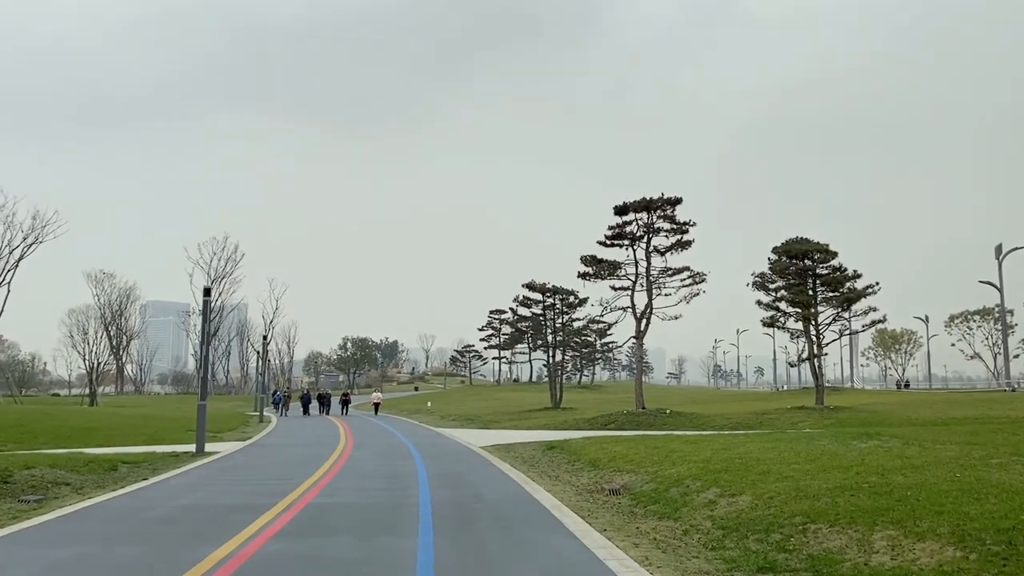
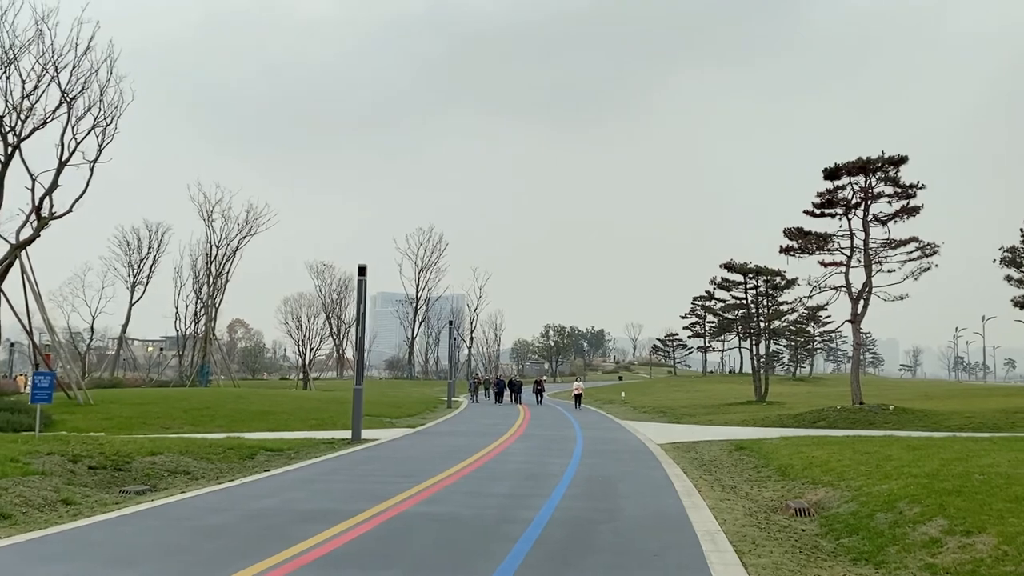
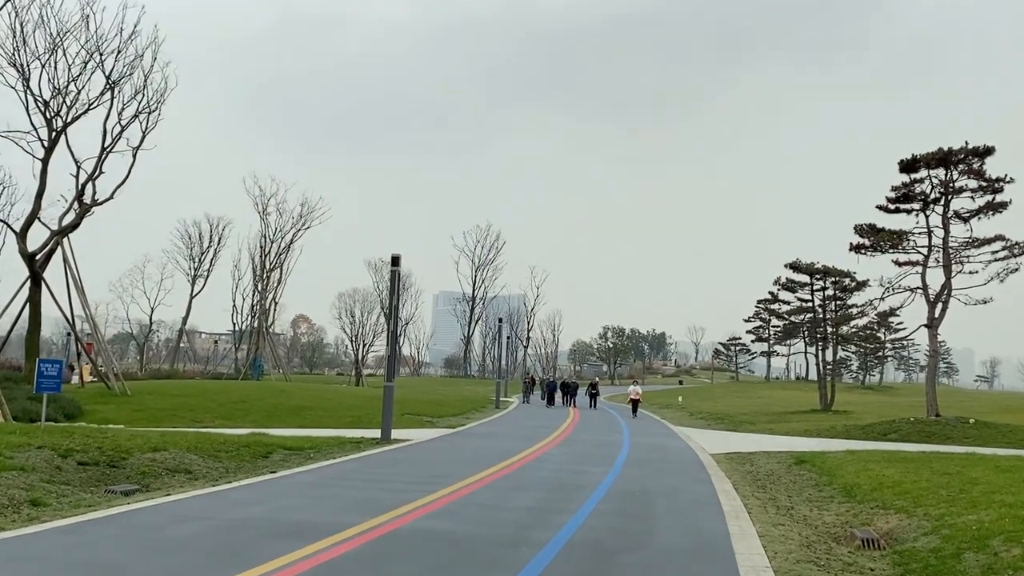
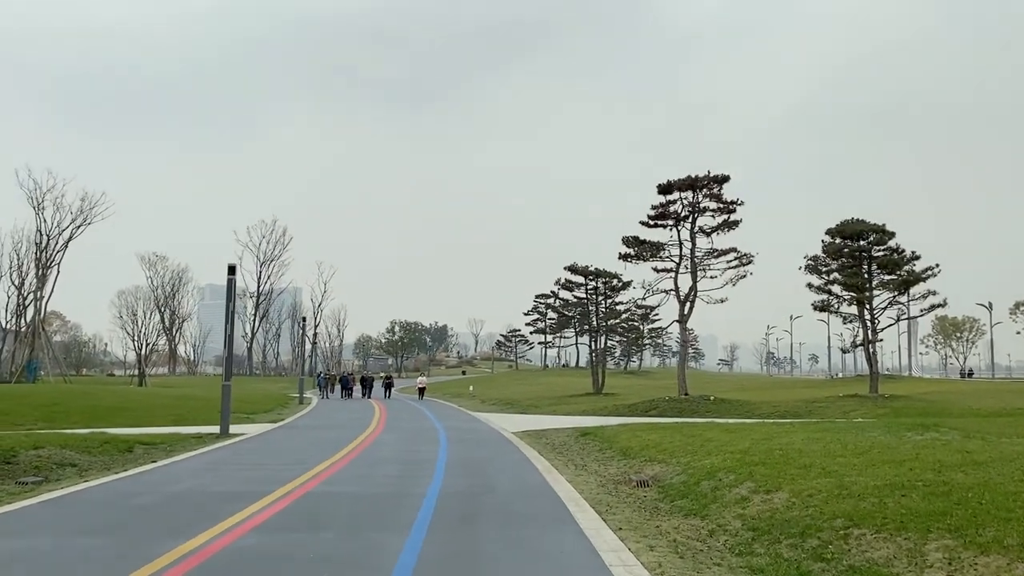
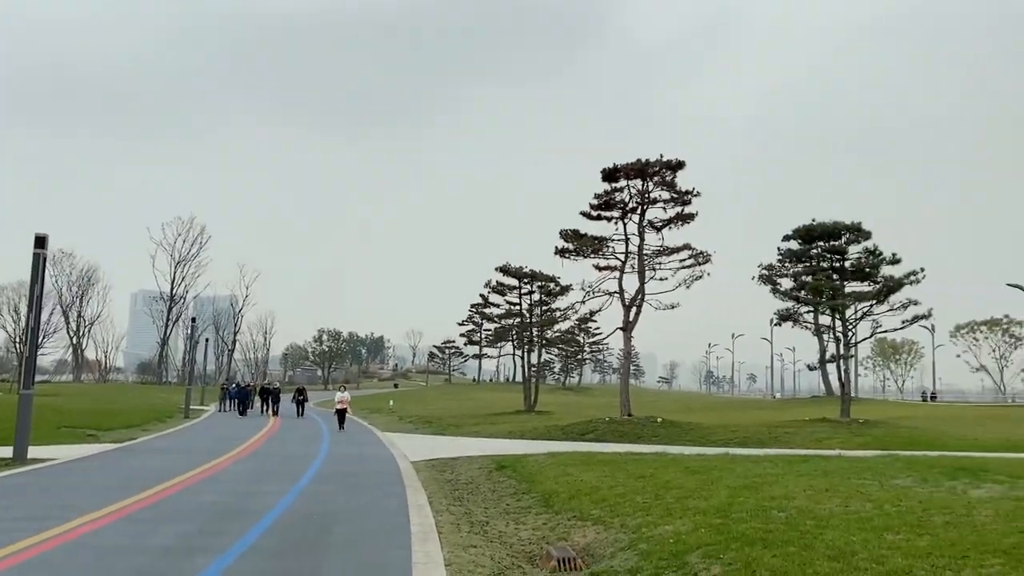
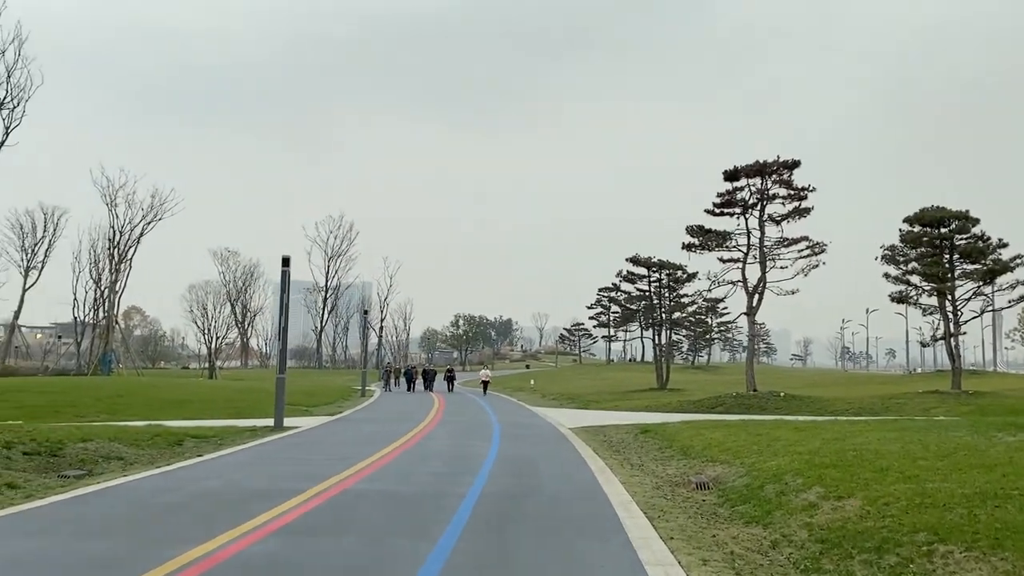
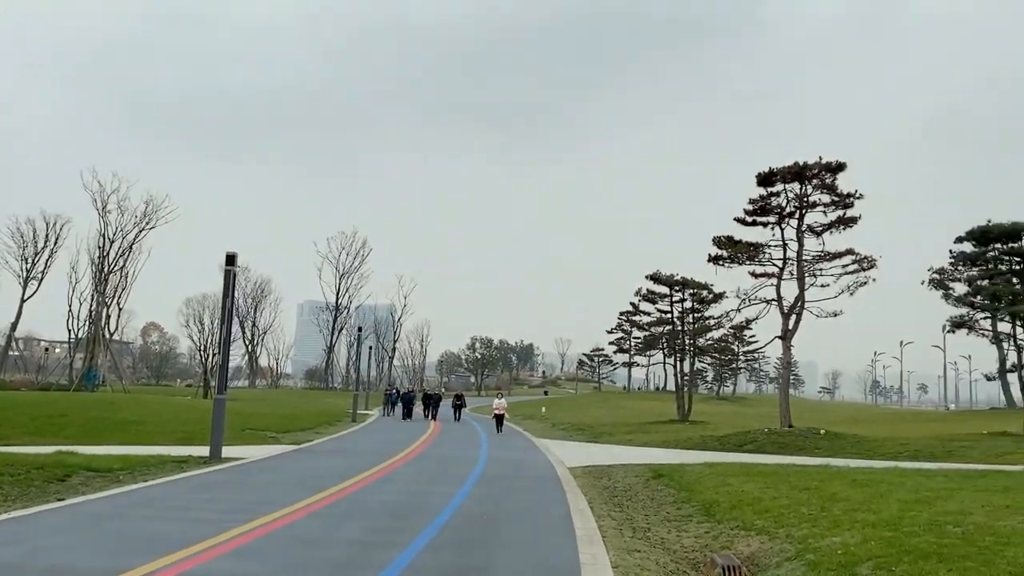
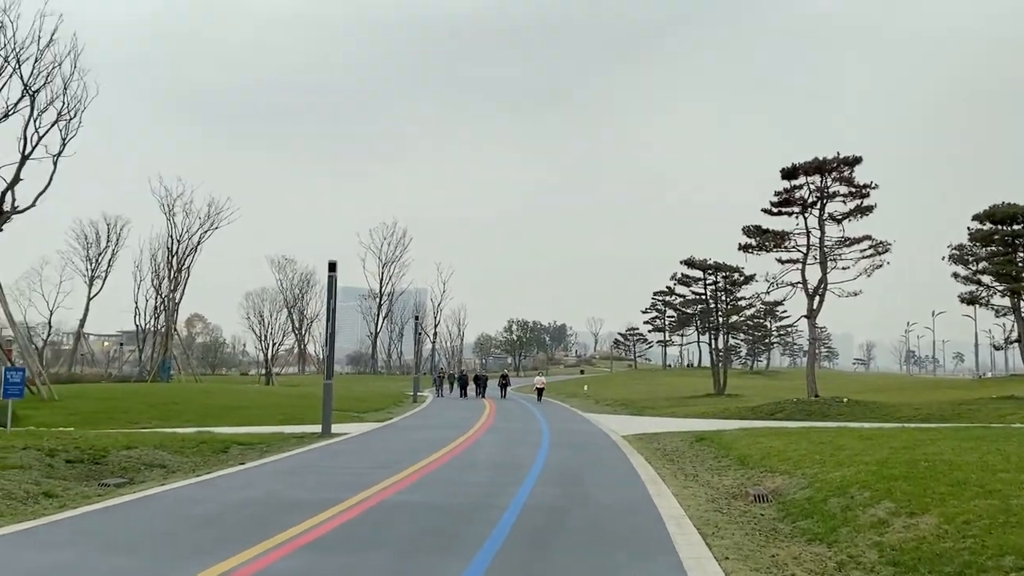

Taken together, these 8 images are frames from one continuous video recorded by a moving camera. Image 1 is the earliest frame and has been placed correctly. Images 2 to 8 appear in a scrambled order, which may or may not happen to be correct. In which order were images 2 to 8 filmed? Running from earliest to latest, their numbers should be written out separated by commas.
4, 6, 8, 2, 3, 7, 5
